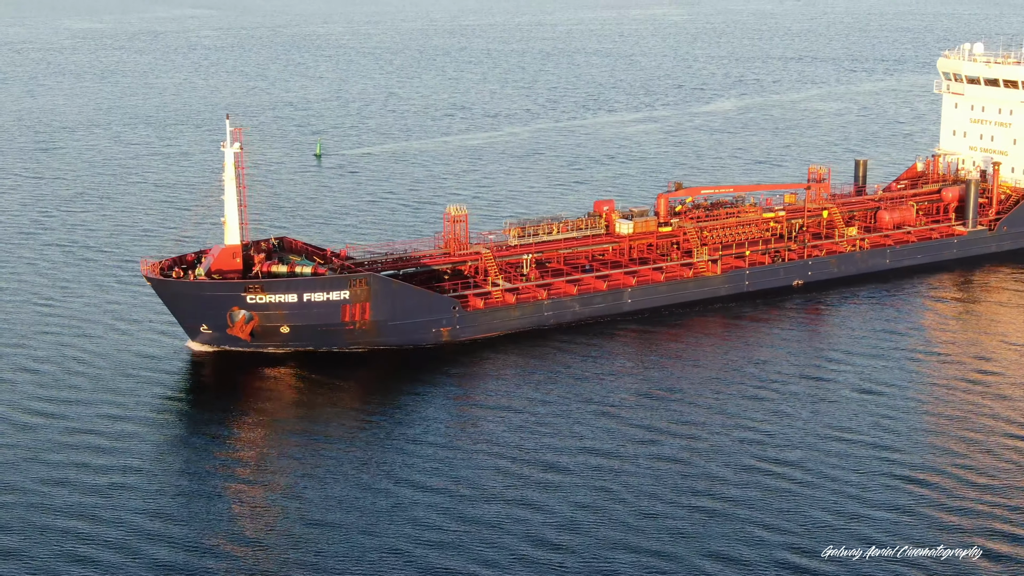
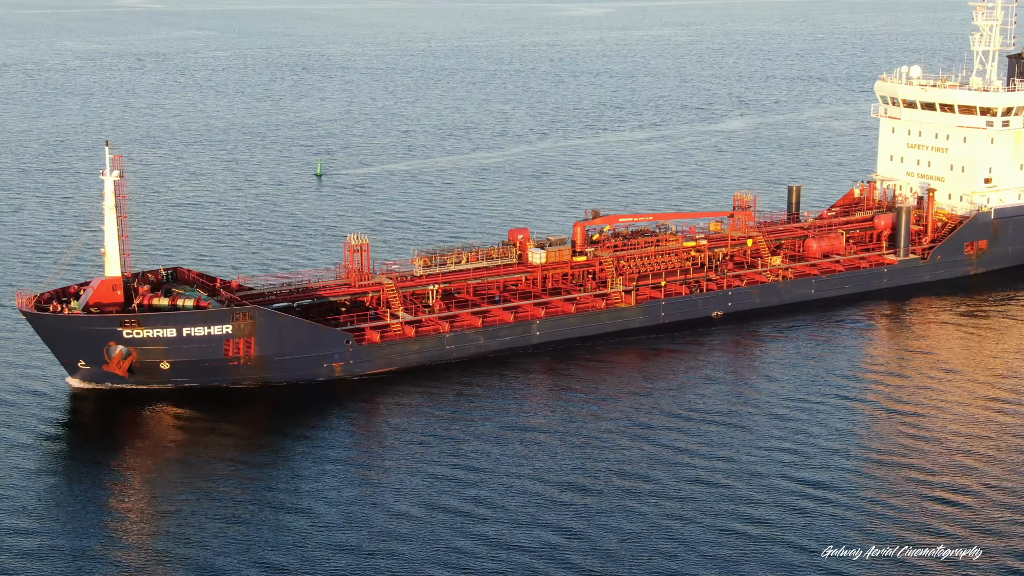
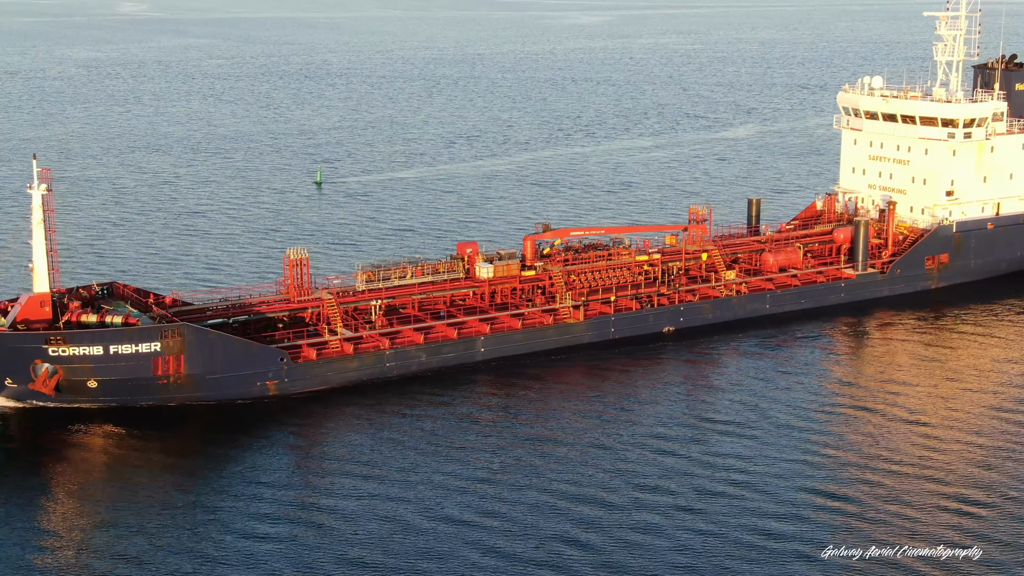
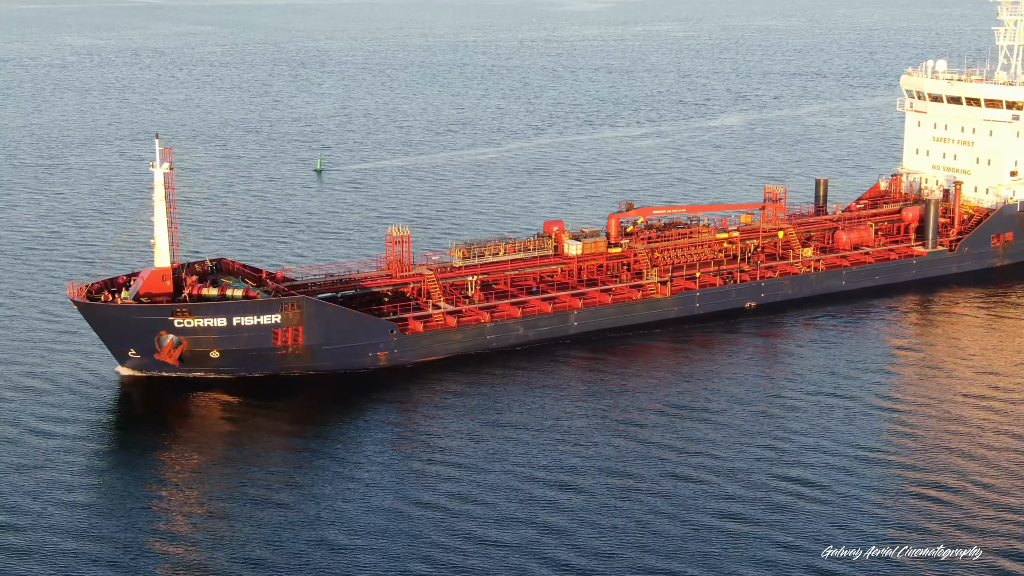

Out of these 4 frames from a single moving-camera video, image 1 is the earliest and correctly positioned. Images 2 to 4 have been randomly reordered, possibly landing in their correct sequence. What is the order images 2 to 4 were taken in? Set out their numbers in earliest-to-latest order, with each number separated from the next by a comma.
4, 2, 3
